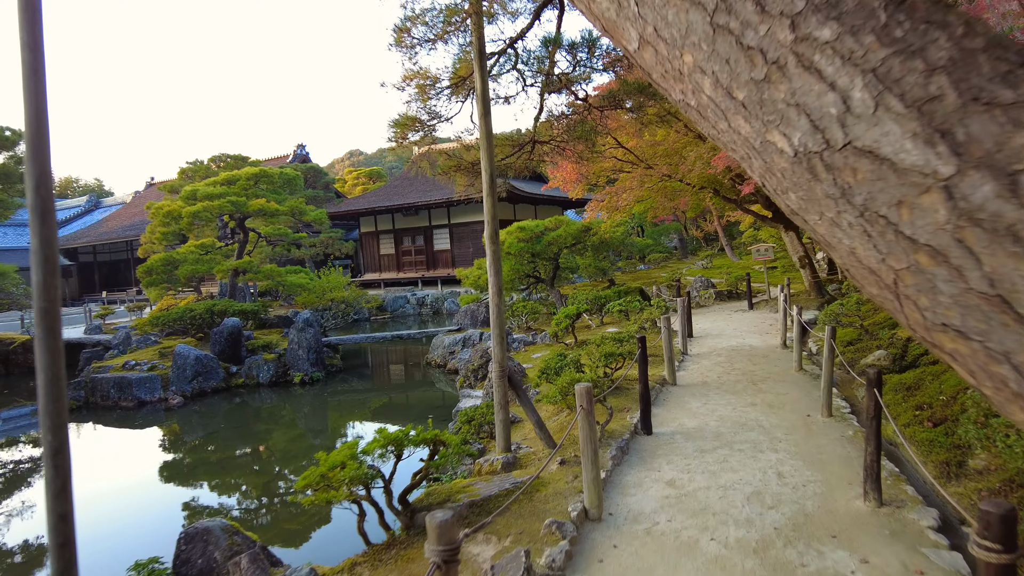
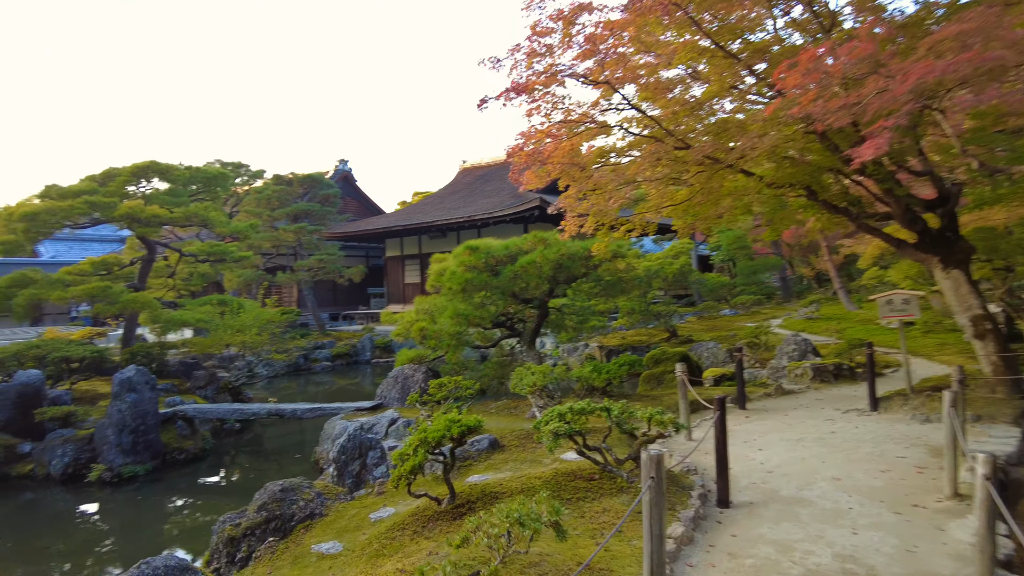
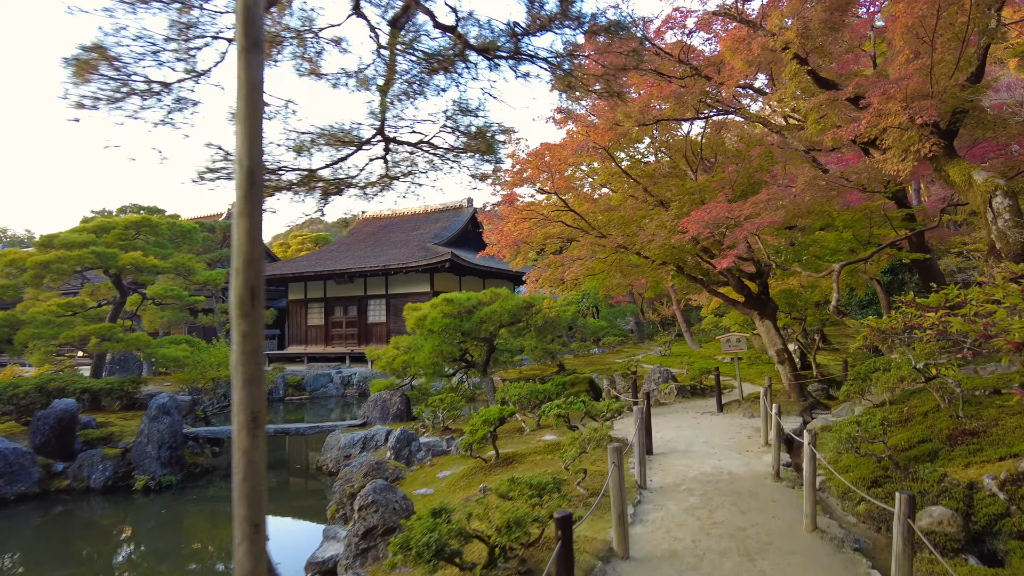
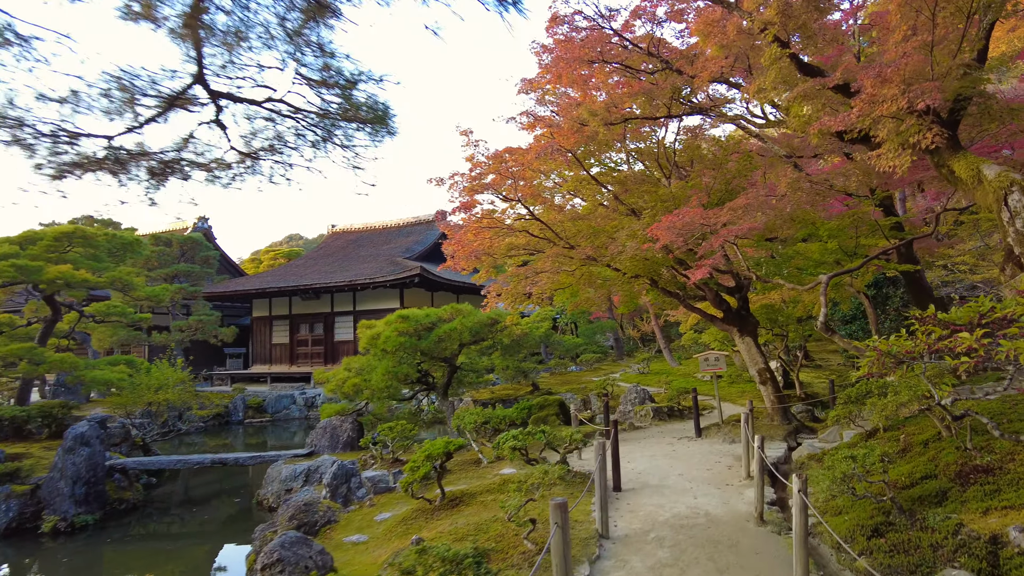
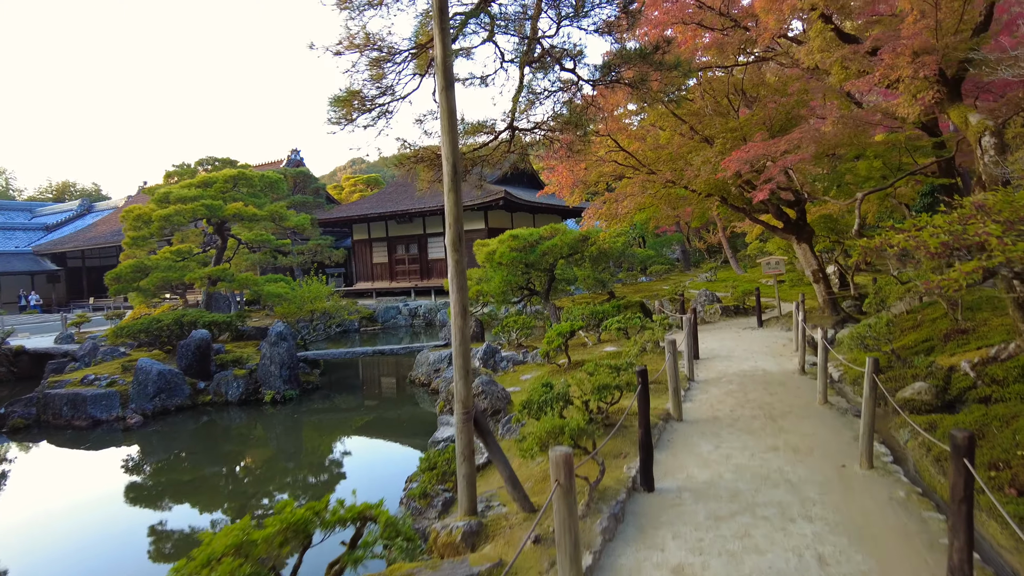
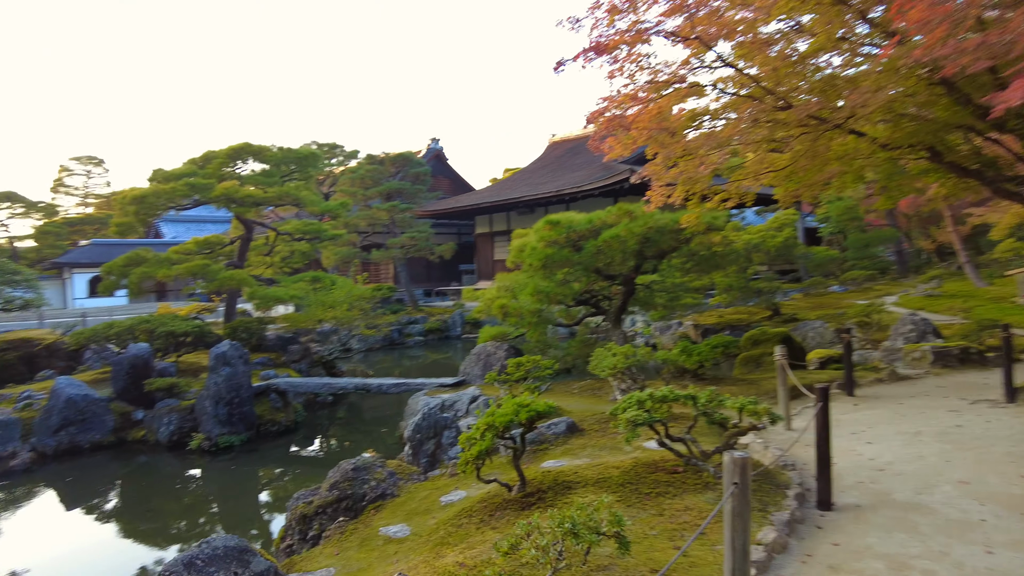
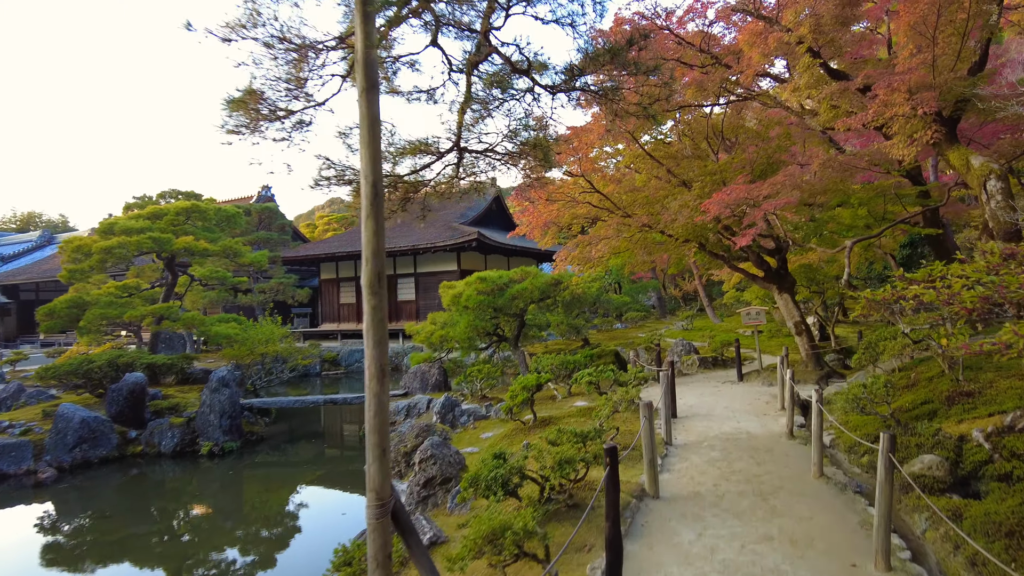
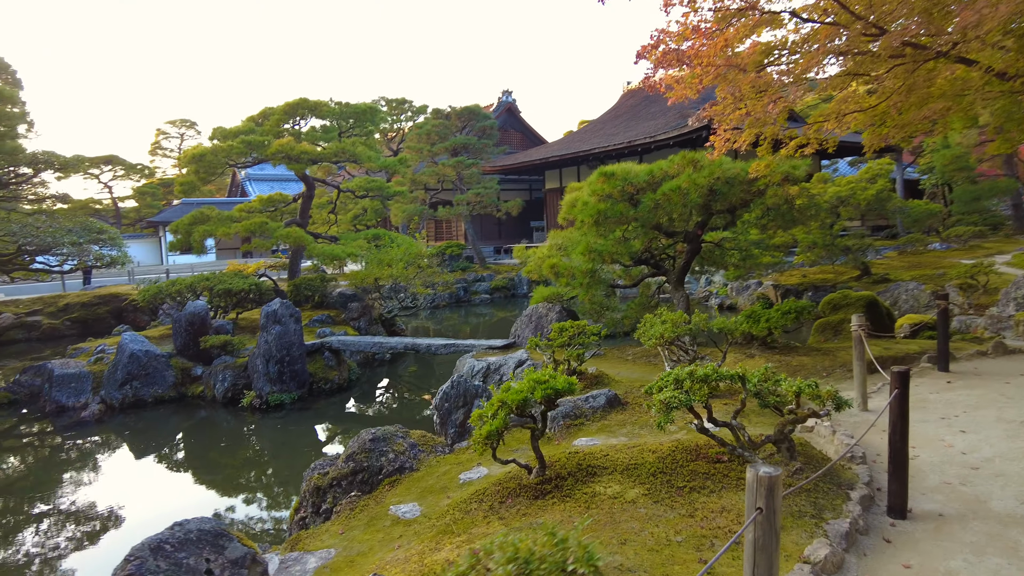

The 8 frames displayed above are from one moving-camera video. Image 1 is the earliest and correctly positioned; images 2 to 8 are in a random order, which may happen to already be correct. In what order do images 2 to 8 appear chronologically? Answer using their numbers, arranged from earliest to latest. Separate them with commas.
5, 7, 3, 4, 2, 6, 8
